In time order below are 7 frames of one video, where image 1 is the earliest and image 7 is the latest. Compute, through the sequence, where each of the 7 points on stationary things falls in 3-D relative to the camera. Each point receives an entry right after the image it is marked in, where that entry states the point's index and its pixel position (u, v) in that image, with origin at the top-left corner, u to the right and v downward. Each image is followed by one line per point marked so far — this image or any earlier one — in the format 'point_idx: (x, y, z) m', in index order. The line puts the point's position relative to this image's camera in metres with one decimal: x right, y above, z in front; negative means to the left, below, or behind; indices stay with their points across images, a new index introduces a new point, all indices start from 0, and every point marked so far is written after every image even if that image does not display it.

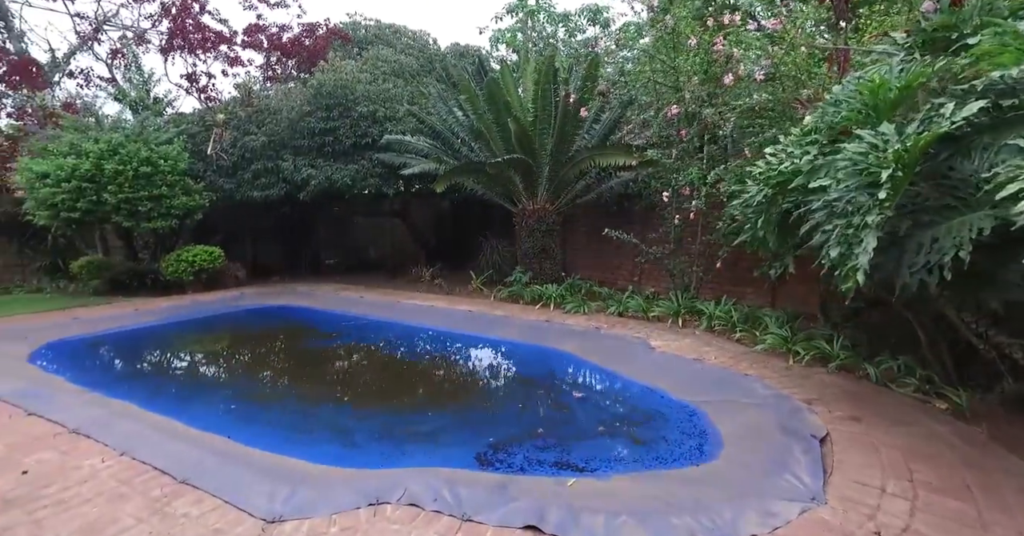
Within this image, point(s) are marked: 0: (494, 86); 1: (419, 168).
0: (-0.2, +2.5, +6.7) m
1: (-1.4, +1.6, +7.7) m
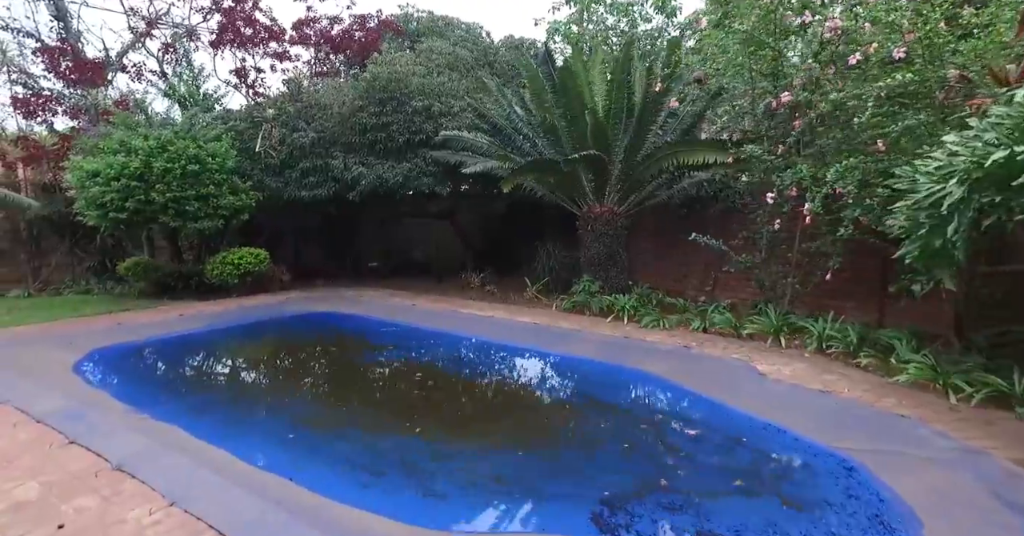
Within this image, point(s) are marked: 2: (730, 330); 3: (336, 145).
0: (+0.7, +2.4, +6.1) m
1: (-0.5, +1.5, +7.1) m
2: (+2.5, -0.7, +5.8) m
3: (-2.8, +2.0, +8.0) m
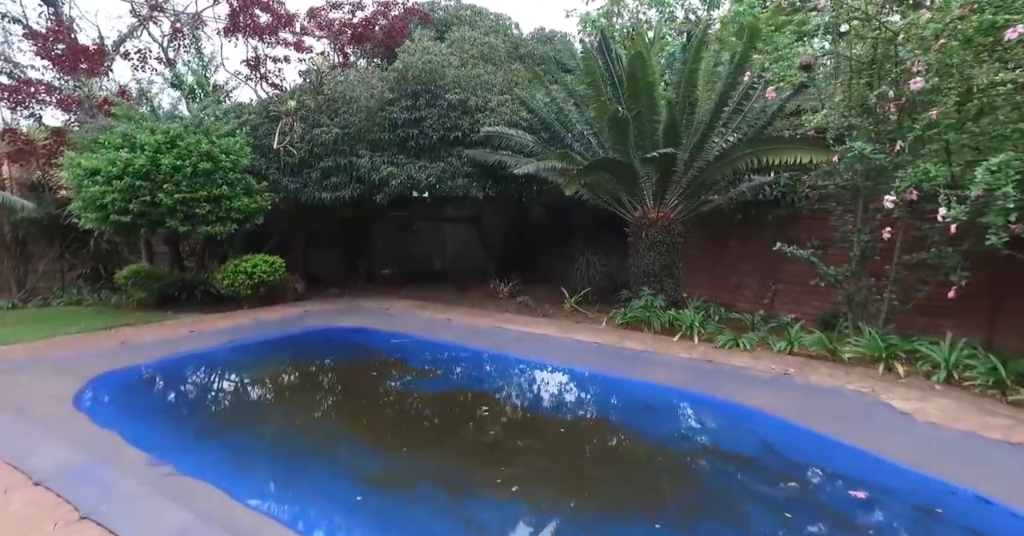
0: (+1.4, +2.3, +5.4) m
1: (+0.2, +1.3, +6.4) m
2: (+3.2, -0.9, +5.1) m
3: (-2.2, +1.8, +7.3) m
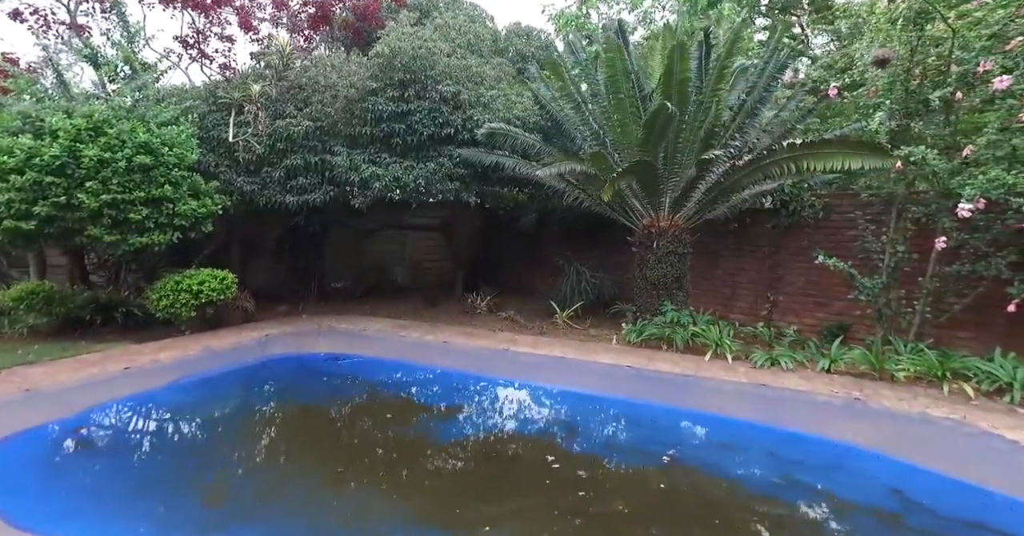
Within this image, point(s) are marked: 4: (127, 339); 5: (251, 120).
0: (+1.6, +2.1, +4.9) m
1: (+0.3, +1.2, +5.7) m
2: (+3.5, -1.0, +4.8) m
3: (-2.2, +1.6, +6.2) m
4: (-5.0, -0.9, +6.4) m
5: (-3.3, +1.9, +6.2) m
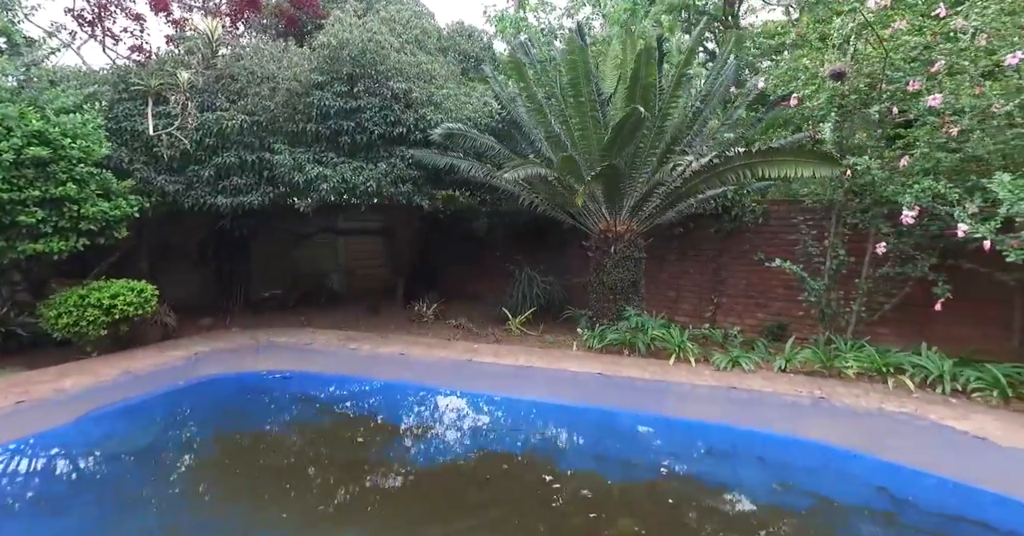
0: (+1.3, +2.1, +4.9) m
1: (-0.1, +1.1, +5.5) m
2: (+3.2, -1.0, +5.1) m
3: (-2.7, +1.5, +5.7) m
4: (-5.4, -1.0, +5.4) m
5: (-3.8, +1.7, +5.5) m
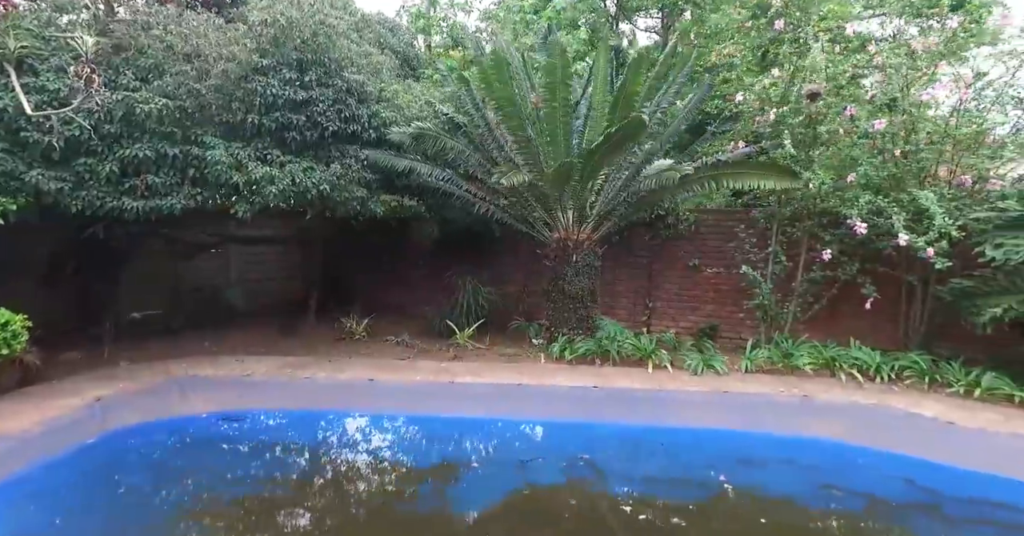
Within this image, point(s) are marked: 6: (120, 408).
0: (+1.1, +2.0, +4.9) m
1: (-0.4, +0.9, +5.1) m
2: (+3.0, -1.1, +5.5) m
3: (-2.9, +1.3, +4.6) m
4: (-5.4, -1.3, +3.7) m
5: (-3.9, +1.5, +4.2) m
6: (-3.5, -1.2, +4.4) m
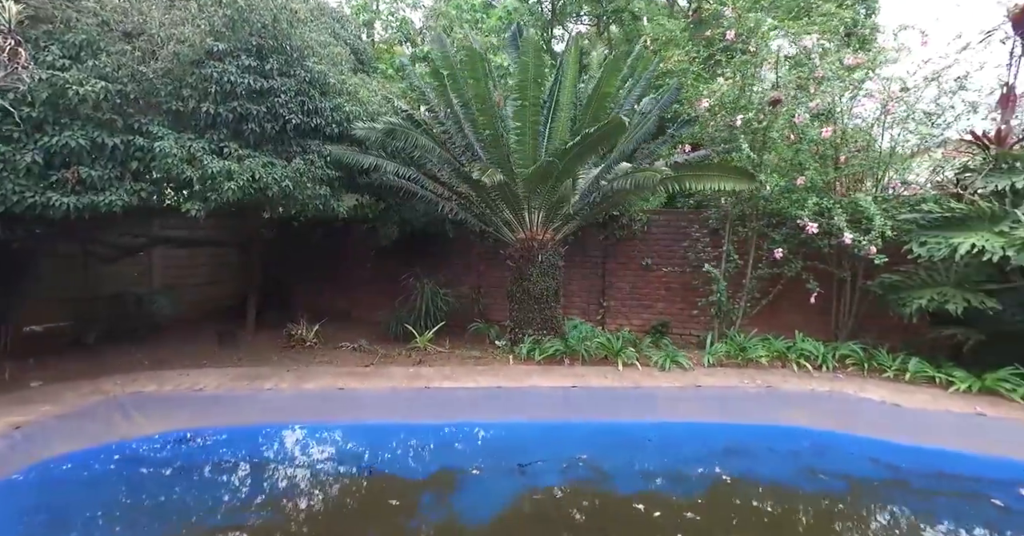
0: (+0.9, +2.0, +5.0) m
1: (-0.6, +0.9, +5.0) m
2: (+2.7, -1.1, +5.9) m
3: (-3.0, +1.3, +4.2) m
4: (-5.4, -1.3, +2.9) m
5: (-4.0, +1.5, +3.6) m
6: (-3.6, -1.3, +3.8) m
